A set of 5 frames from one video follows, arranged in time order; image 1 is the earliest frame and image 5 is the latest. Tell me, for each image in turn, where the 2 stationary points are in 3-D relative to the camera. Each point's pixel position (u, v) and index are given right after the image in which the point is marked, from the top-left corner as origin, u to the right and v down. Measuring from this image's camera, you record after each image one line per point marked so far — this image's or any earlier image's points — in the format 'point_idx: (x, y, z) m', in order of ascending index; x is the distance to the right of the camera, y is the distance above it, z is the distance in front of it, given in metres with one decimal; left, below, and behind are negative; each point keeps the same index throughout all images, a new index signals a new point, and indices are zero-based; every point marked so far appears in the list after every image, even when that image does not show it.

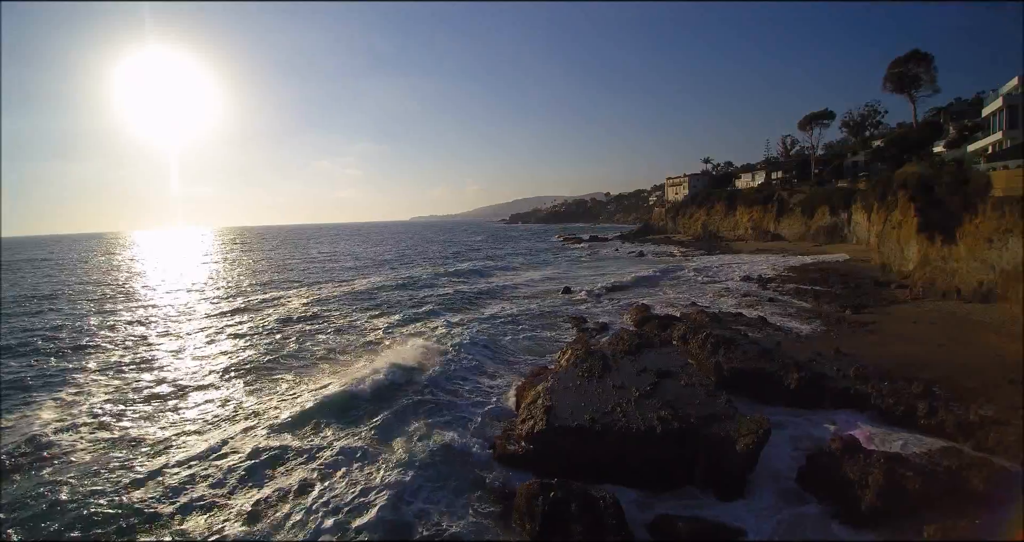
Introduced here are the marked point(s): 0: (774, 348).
0: (+6.3, -1.8, +11.3) m
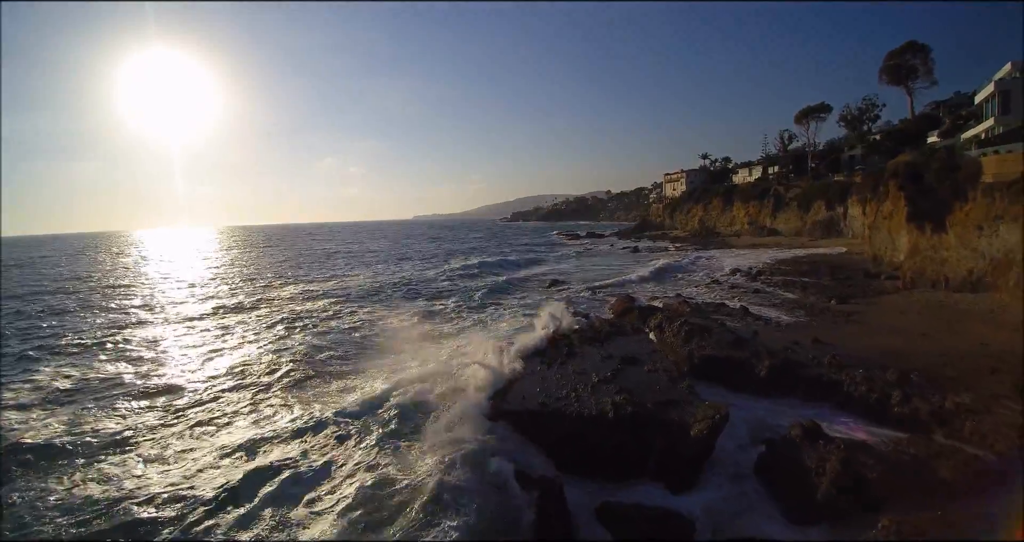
0: (+5.5, -1.5, +10.9) m
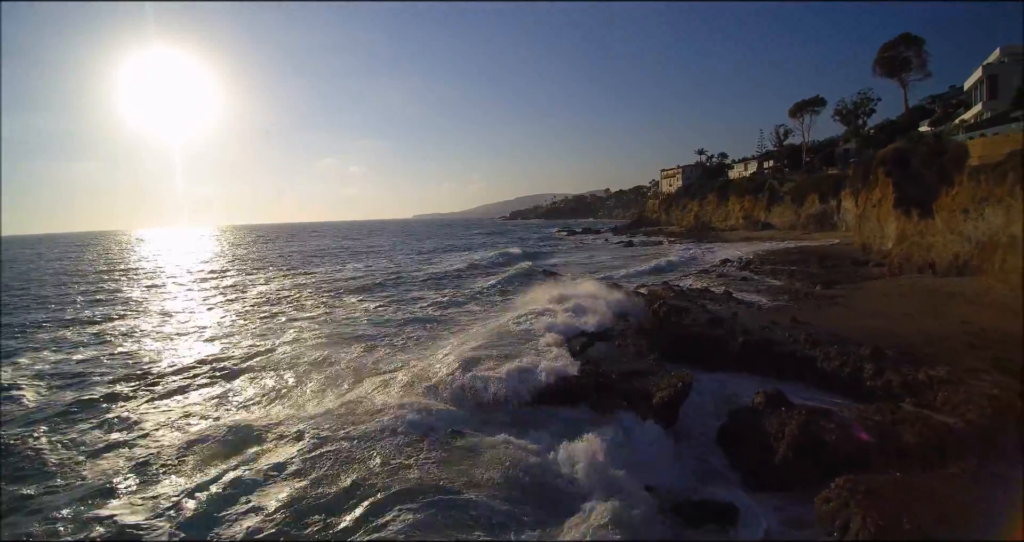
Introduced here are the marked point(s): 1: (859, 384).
0: (+5.0, -1.0, +10.8) m
1: (+5.5, -1.8, +7.5) m
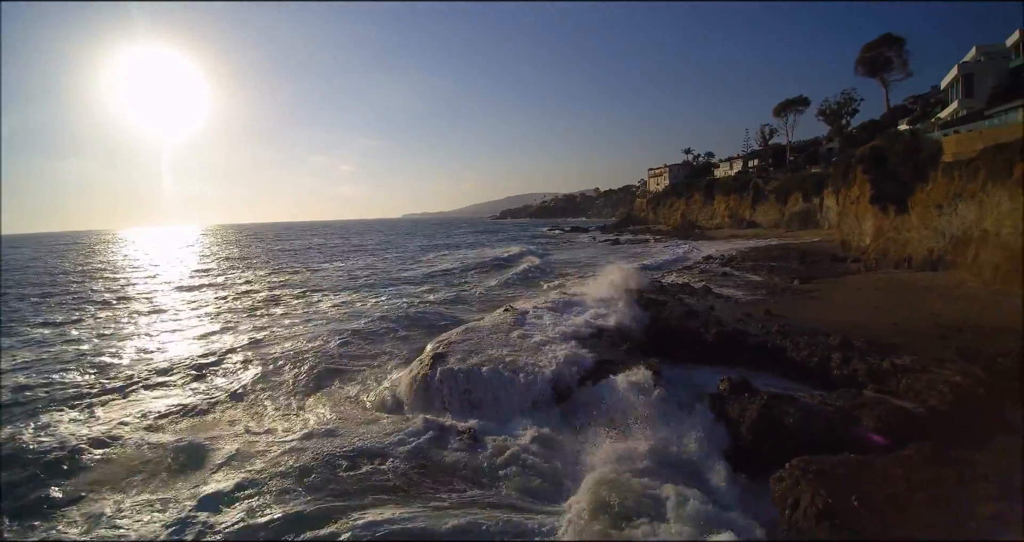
0: (+4.4, -0.9, +10.8) m
1: (+5.1, -1.7, +7.5) m
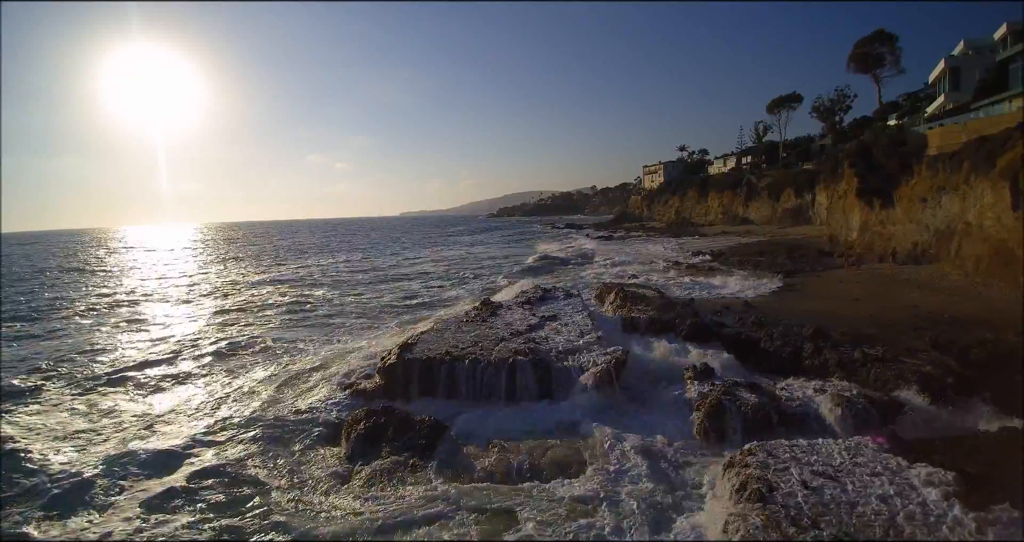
0: (+3.9, -0.7, +10.7) m
1: (+4.6, -1.5, +7.4) m
